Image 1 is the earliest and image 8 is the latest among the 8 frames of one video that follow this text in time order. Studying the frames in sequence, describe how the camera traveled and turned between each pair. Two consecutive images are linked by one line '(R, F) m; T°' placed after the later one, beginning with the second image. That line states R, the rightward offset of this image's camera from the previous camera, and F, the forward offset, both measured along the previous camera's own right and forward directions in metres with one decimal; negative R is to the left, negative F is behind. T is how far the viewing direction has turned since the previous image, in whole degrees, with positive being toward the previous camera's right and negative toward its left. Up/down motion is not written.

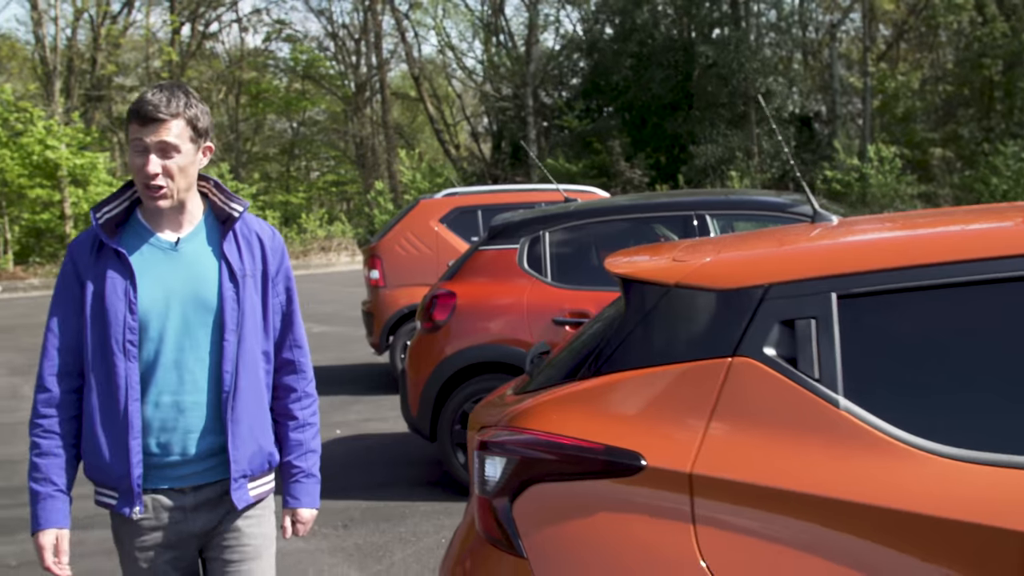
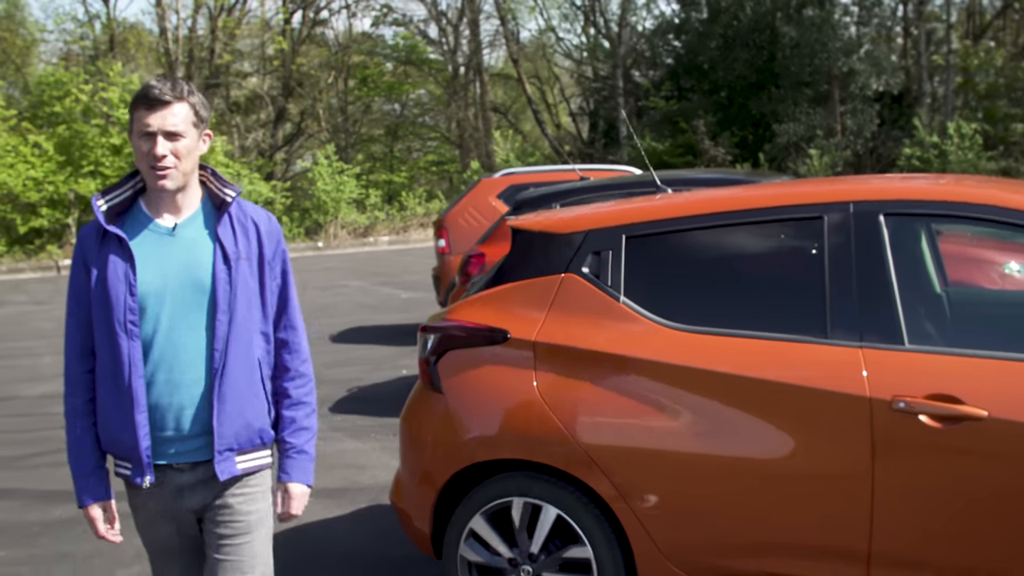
(+0.6, -1.5) m; -5°
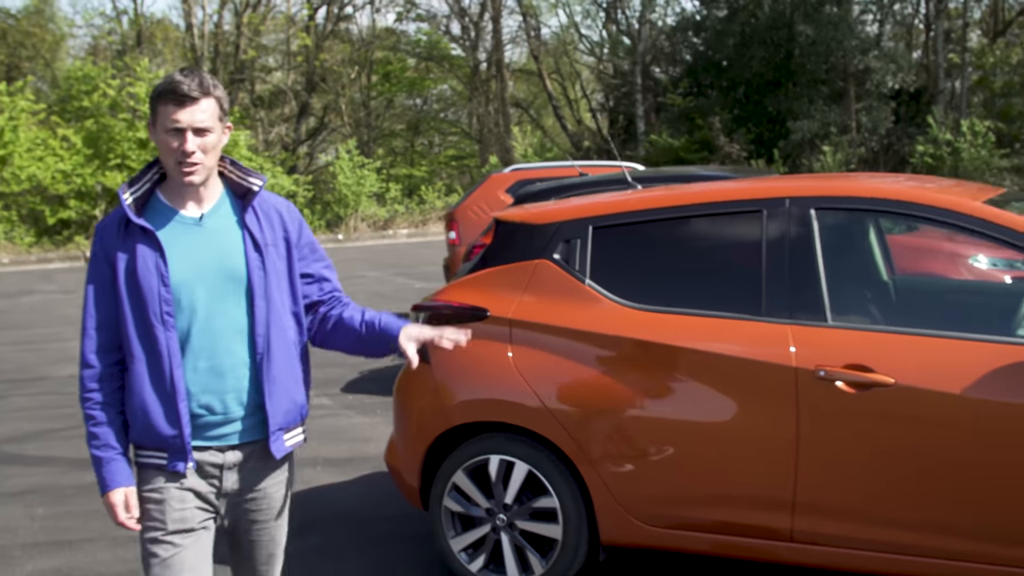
(+0.2, -0.5) m; -1°
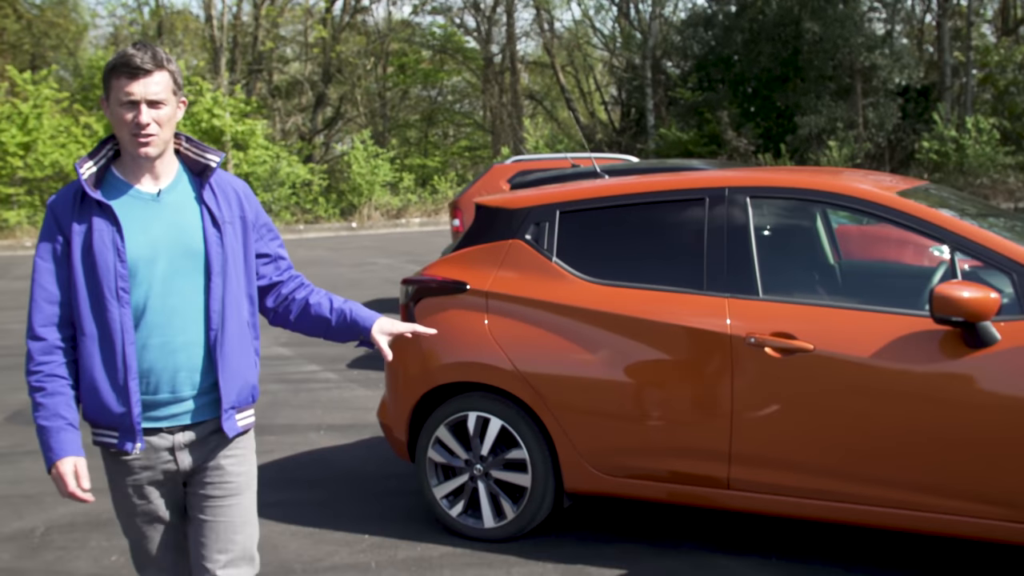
(+0.1, -0.6) m; -1°
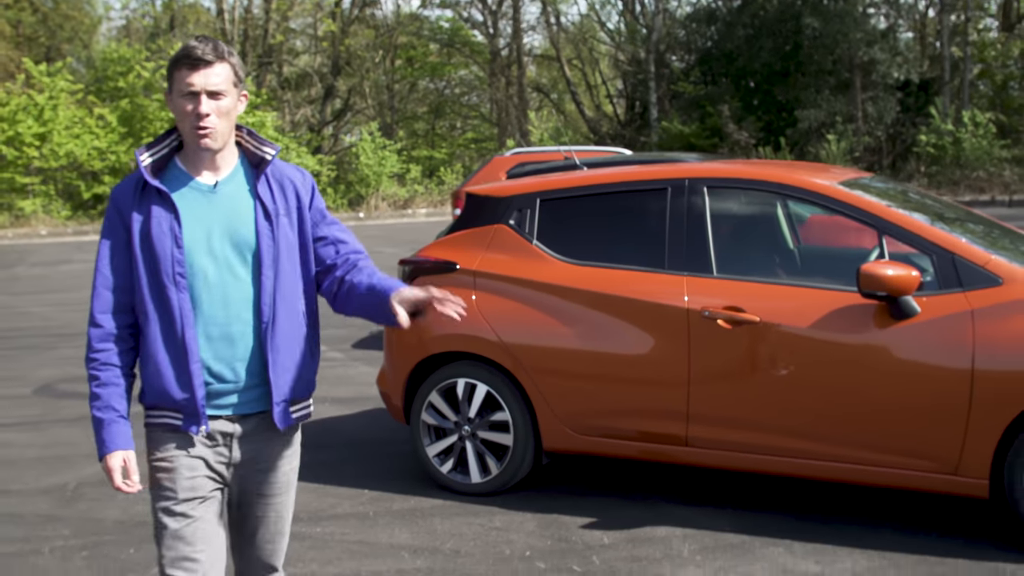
(+0.1, -0.6) m; 0°
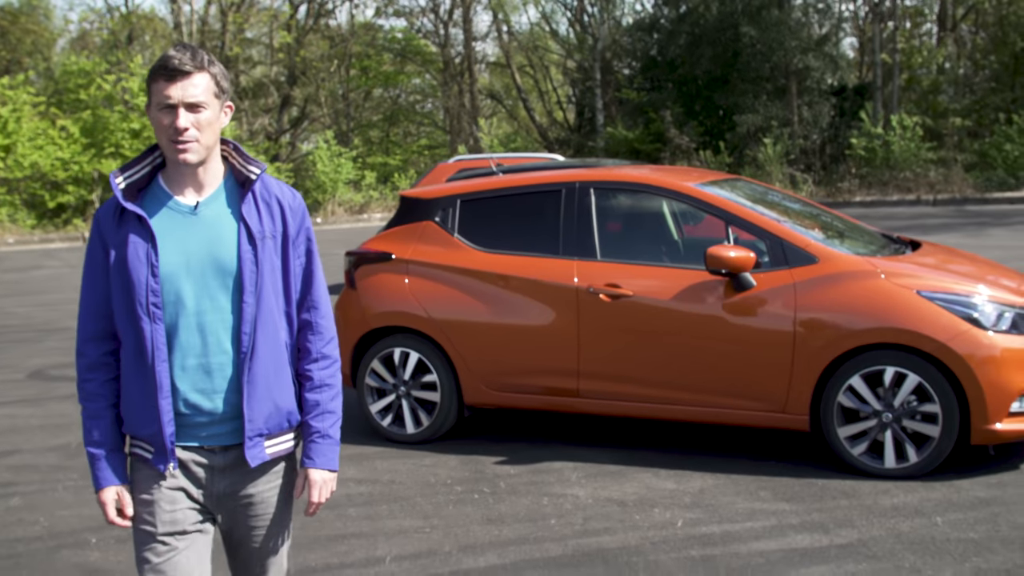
(+0.2, -1.2) m; +2°
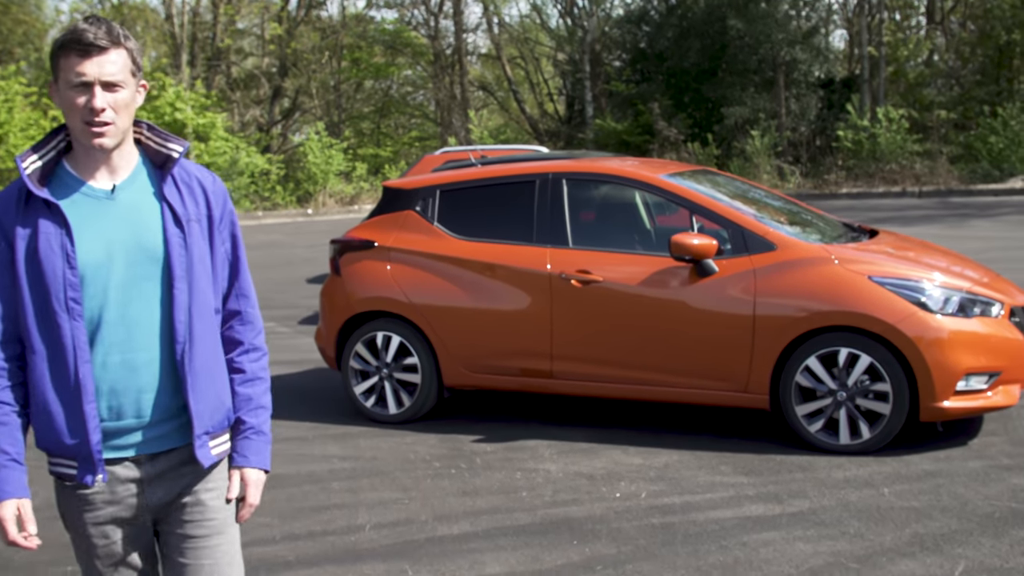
(+0.1, -0.3) m; 0°
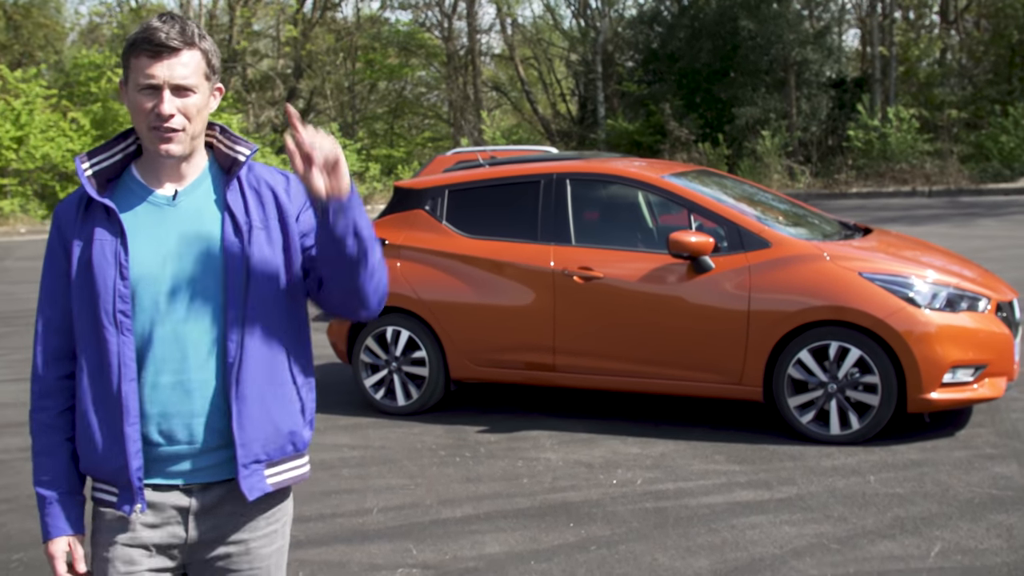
(+0.1, -0.2) m; -1°
